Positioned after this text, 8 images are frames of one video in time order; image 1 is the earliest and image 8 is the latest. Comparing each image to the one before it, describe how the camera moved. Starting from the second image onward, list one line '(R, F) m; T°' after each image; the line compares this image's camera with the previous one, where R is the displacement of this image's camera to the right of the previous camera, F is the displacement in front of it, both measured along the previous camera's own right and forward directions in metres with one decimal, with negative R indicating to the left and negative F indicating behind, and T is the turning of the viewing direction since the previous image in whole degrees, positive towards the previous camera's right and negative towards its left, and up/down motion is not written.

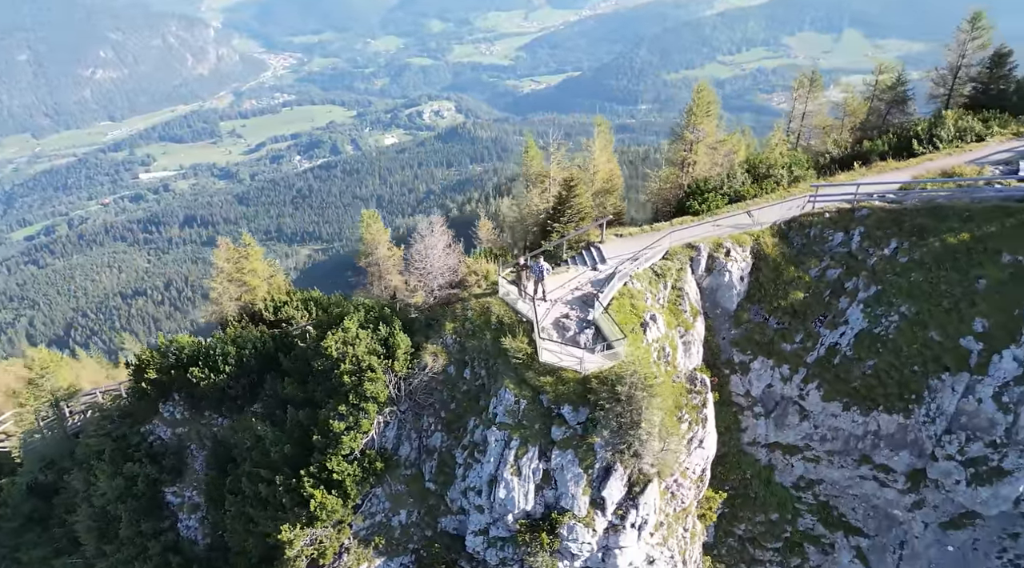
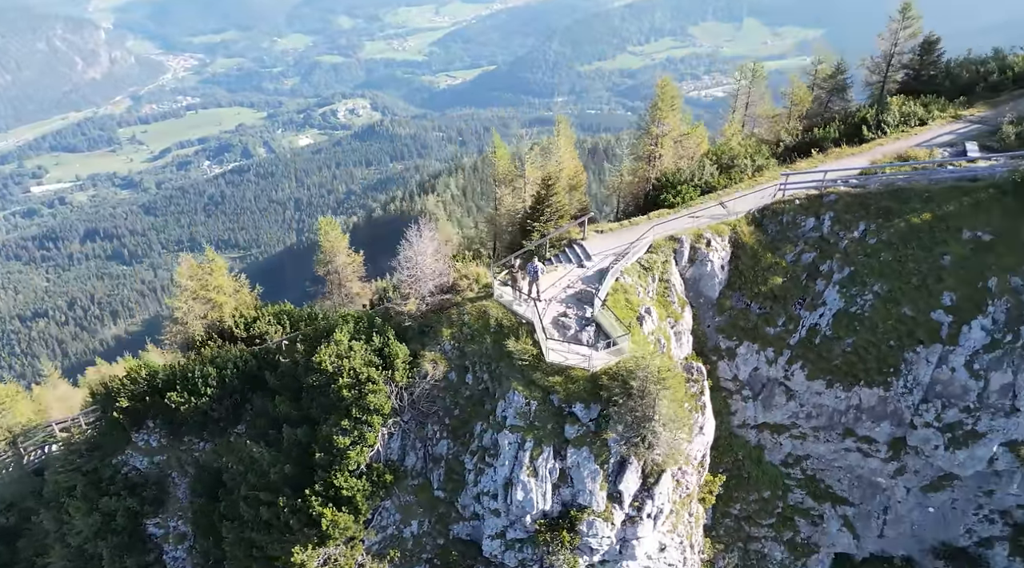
(-3.4, +0.1) m; +6°
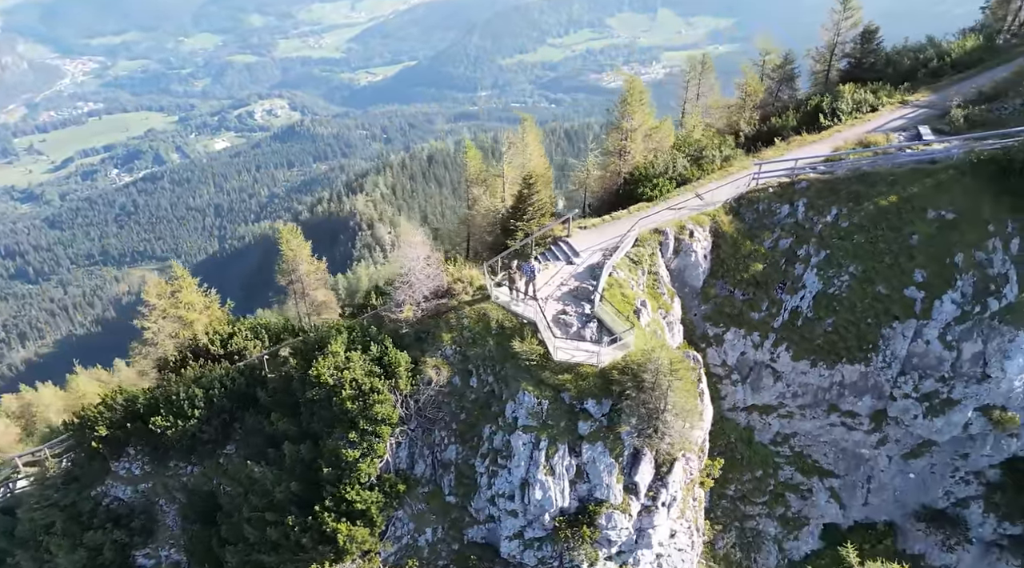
(-3.2, 0.0) m; +5°
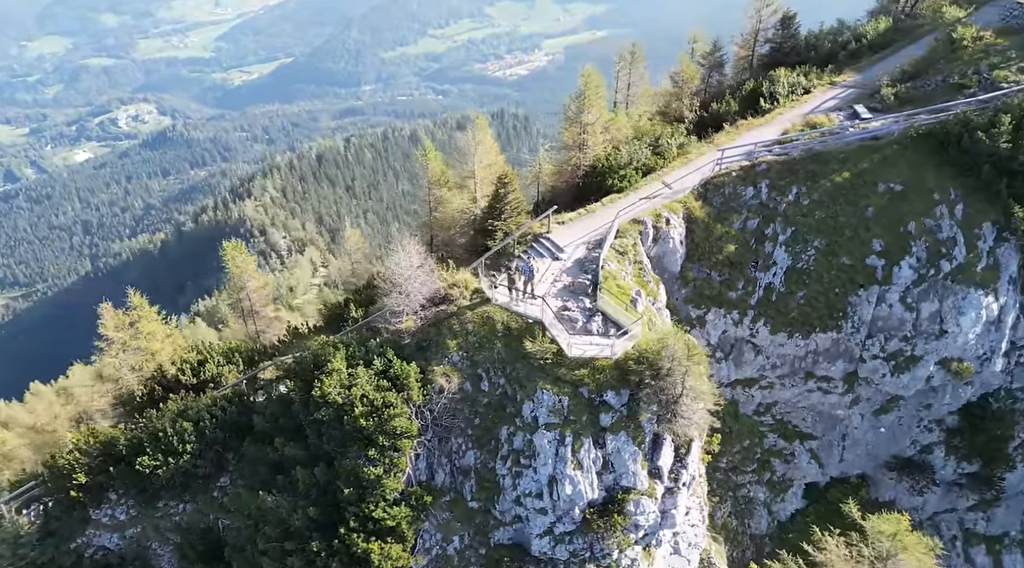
(-4.9, +0.1) m; +8°
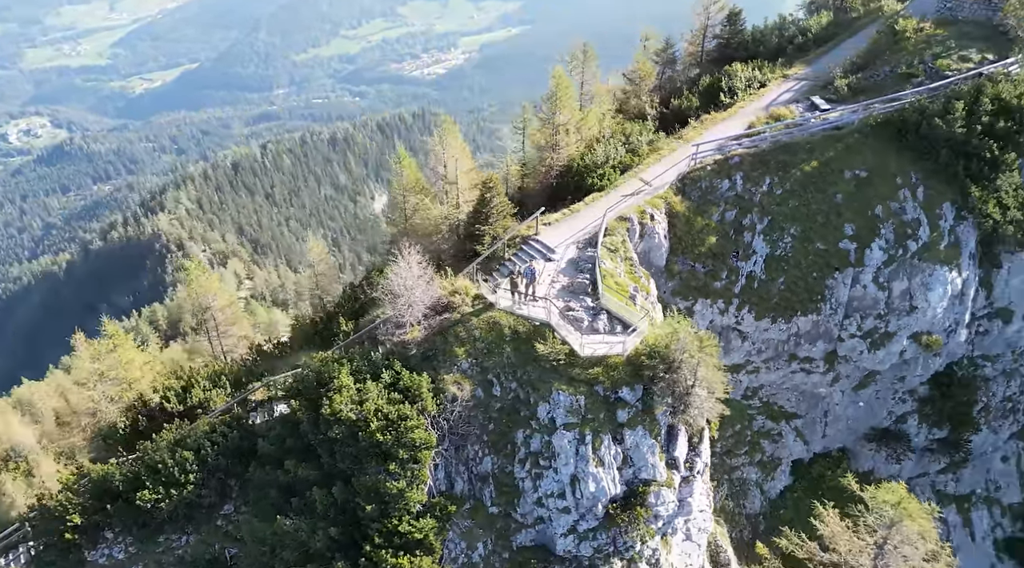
(-3.7, -0.1) m; +5°
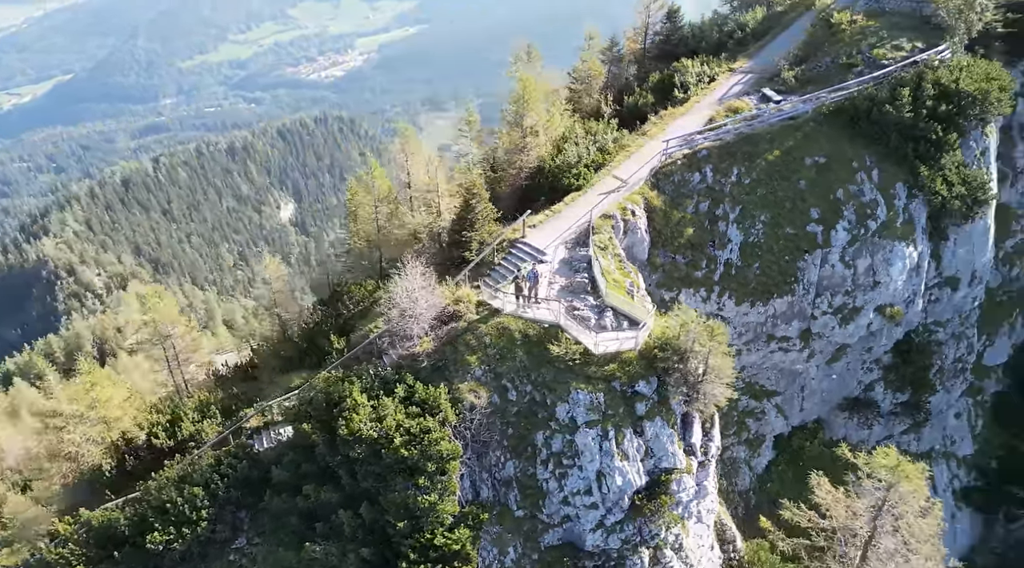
(-4.5, -0.1) m; +7°
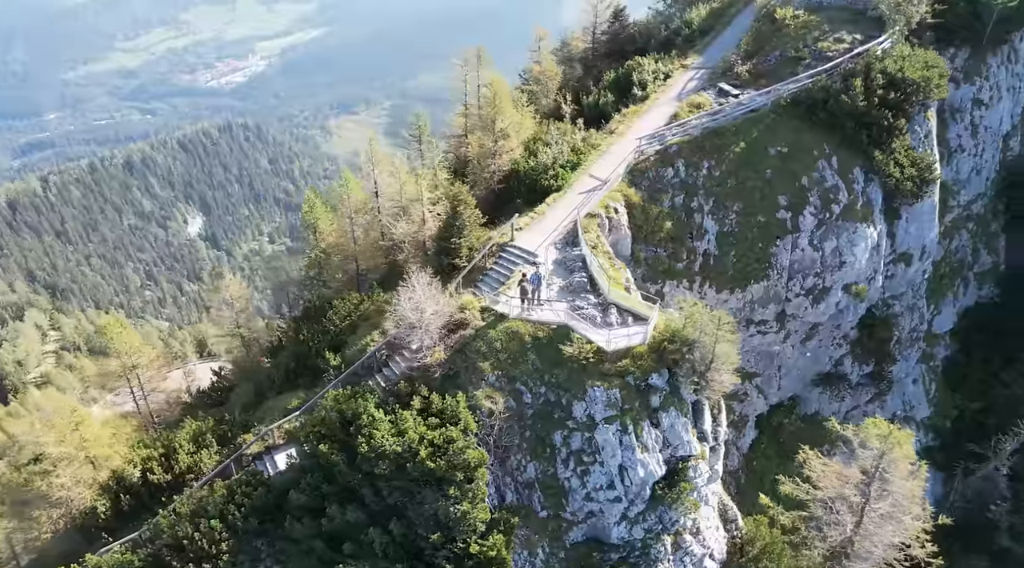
(-4.2, -0.1) m; +6°
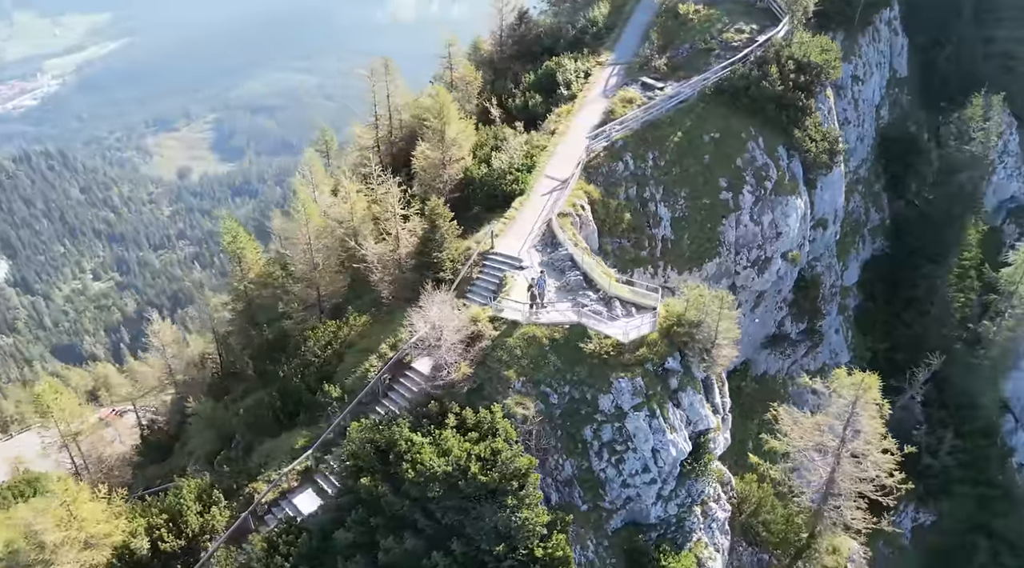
(-7.8, +0.1) m; +11°
